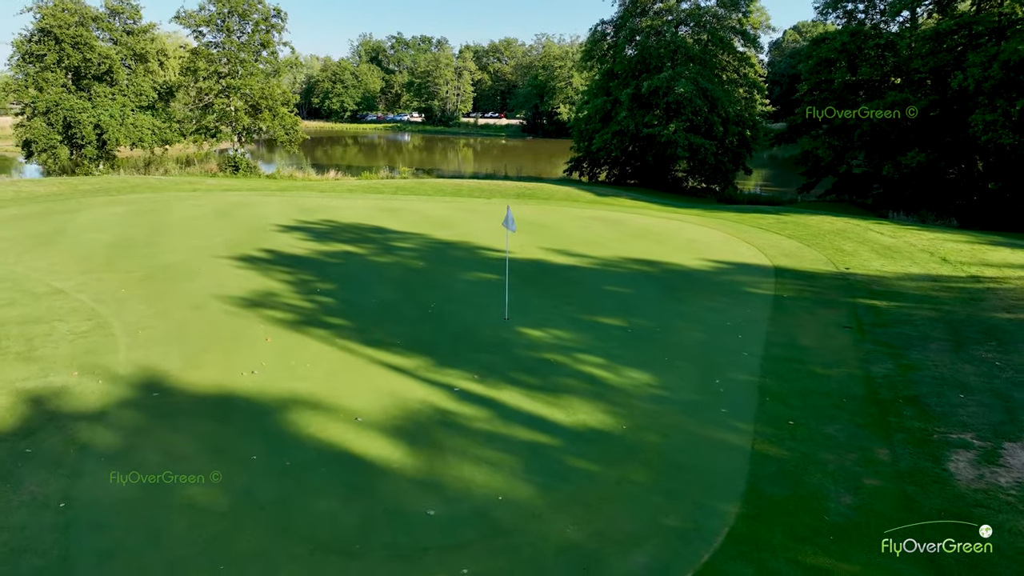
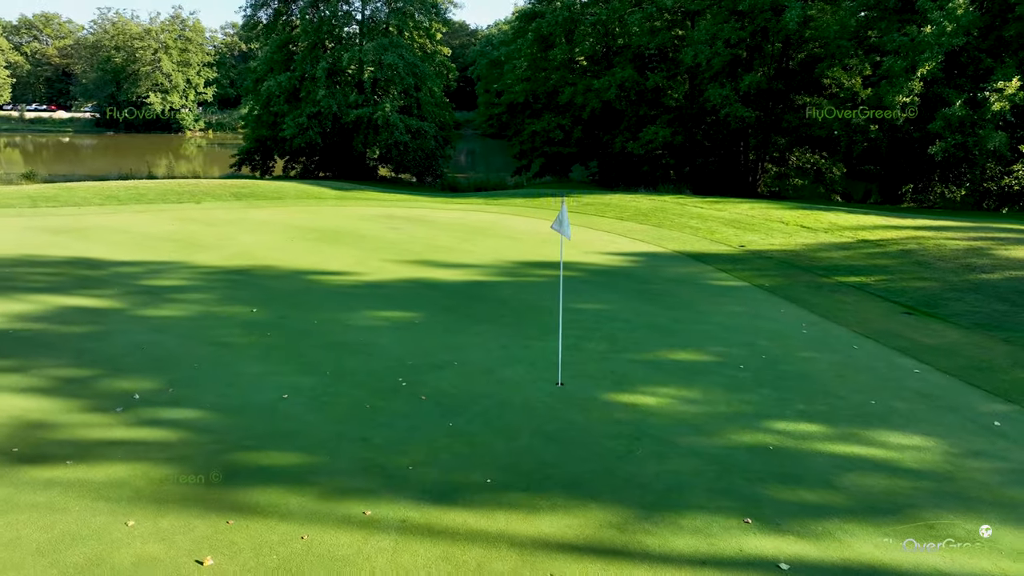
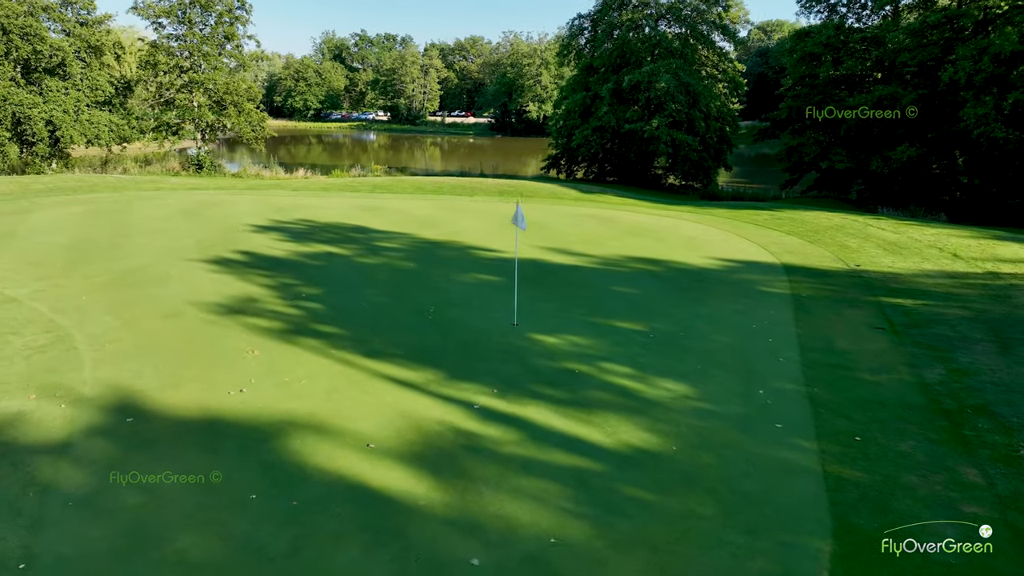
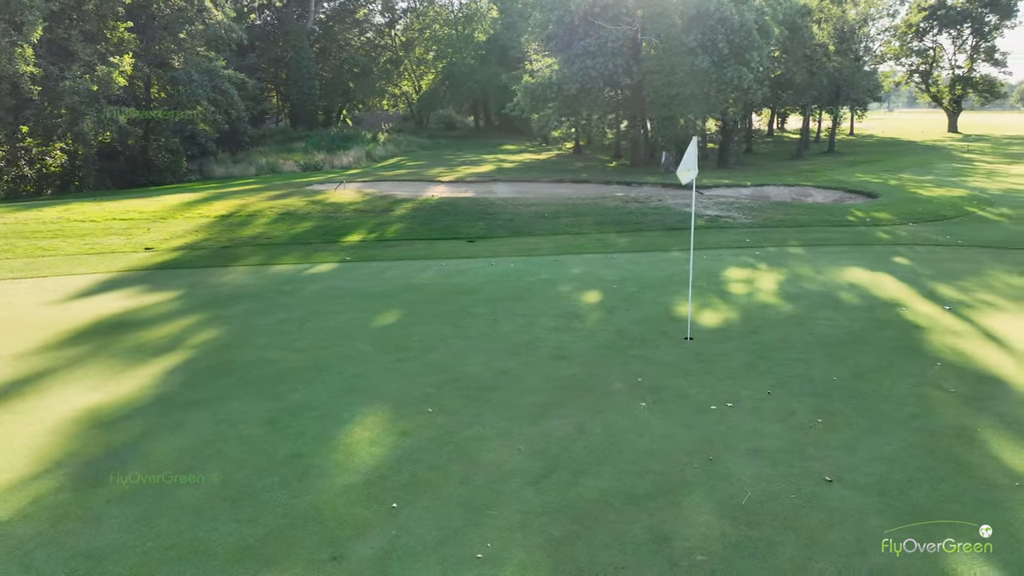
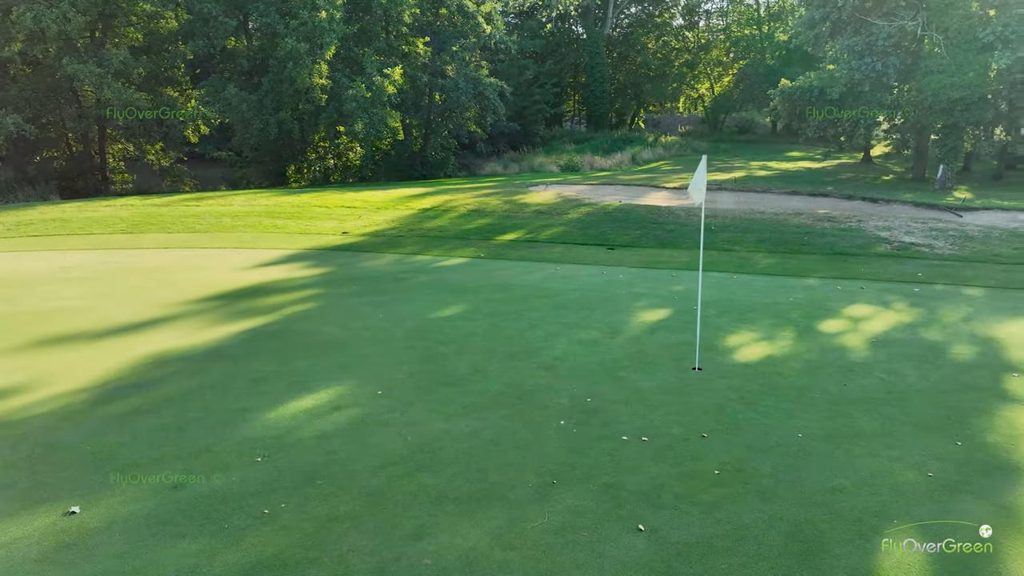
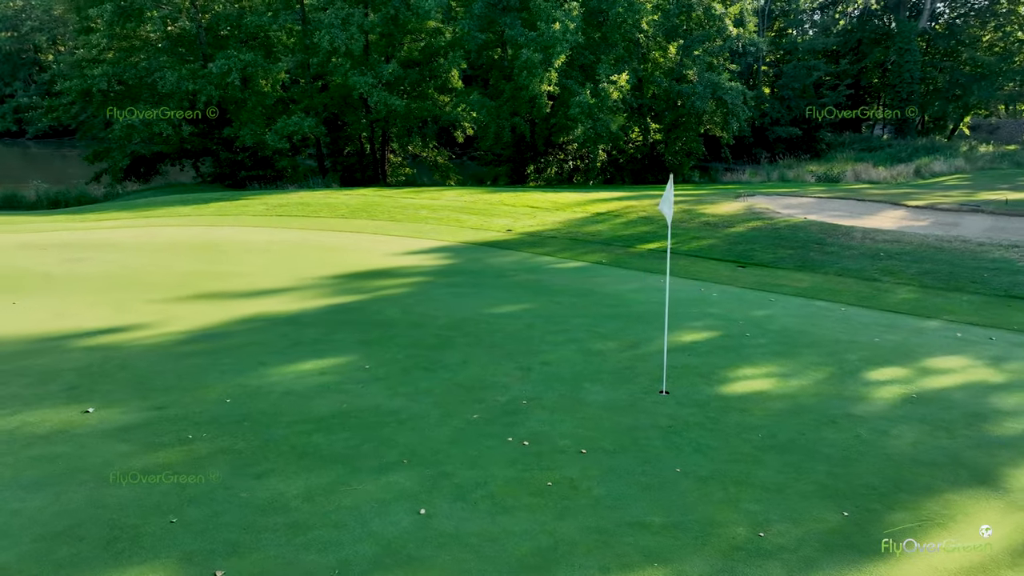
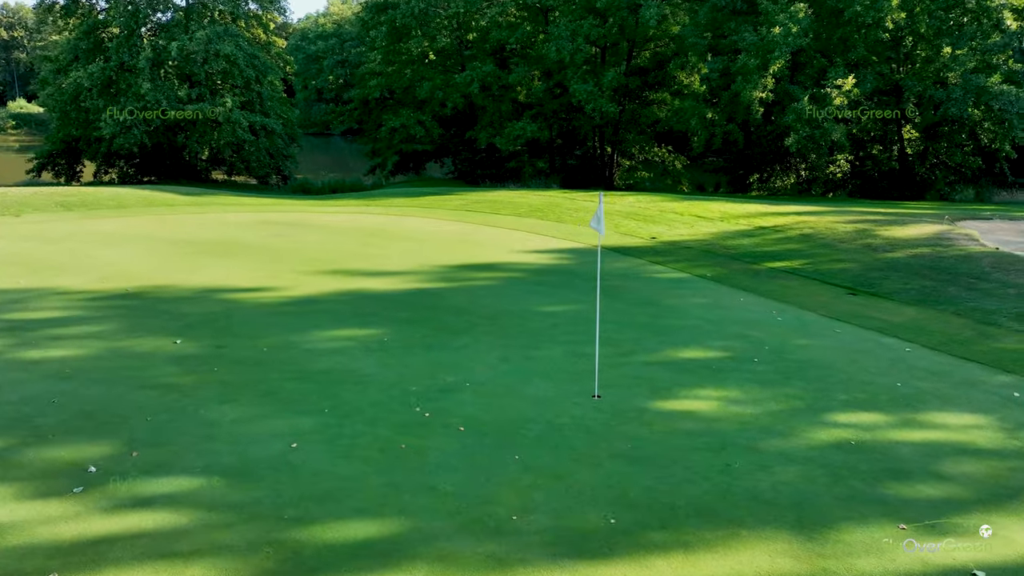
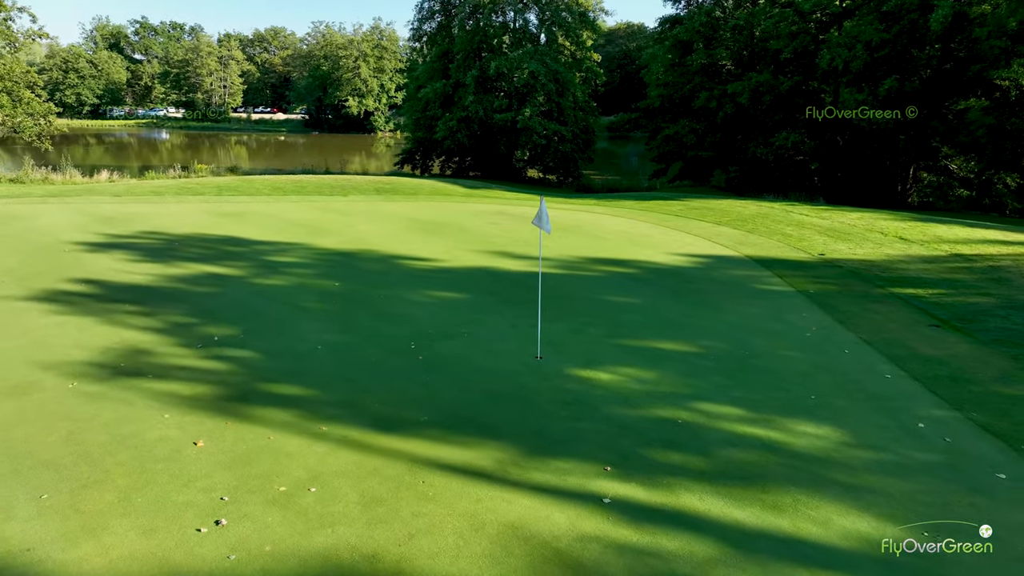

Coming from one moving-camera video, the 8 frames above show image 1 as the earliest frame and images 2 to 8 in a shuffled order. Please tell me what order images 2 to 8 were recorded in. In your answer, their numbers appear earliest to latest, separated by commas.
3, 8, 2, 7, 6, 5, 4
